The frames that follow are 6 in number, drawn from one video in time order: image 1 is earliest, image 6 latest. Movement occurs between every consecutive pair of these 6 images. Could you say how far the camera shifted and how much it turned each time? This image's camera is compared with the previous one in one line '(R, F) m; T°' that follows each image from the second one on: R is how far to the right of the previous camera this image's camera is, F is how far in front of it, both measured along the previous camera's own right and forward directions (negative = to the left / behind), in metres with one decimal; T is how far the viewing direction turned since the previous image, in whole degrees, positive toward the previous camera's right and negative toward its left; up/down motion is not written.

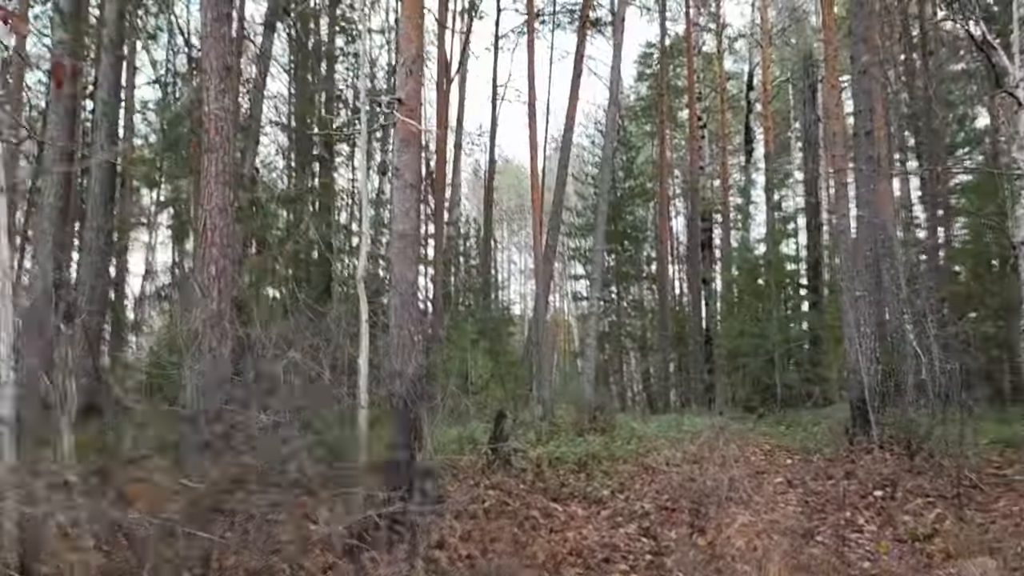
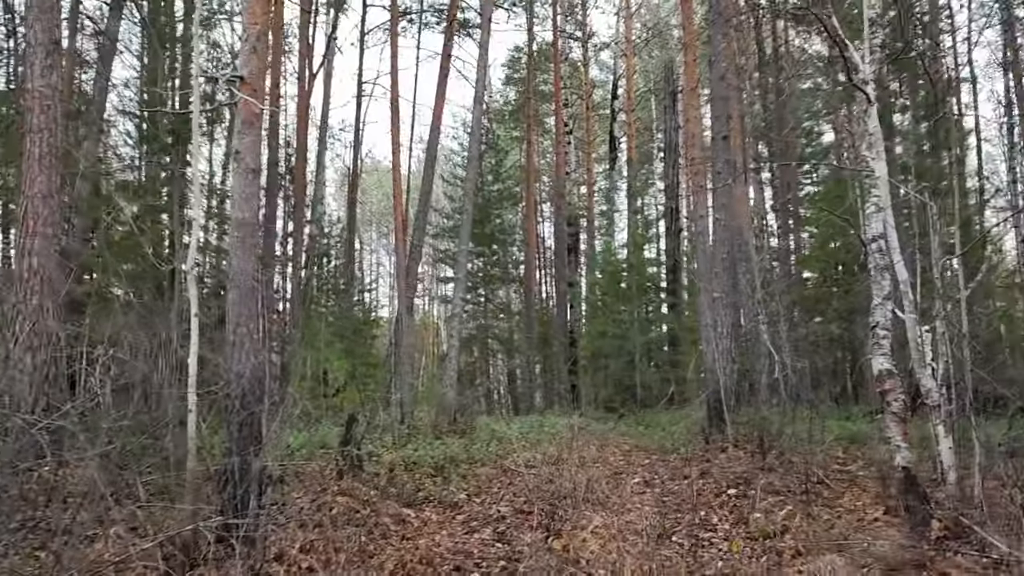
(+0.2, +0.4) m; +8°
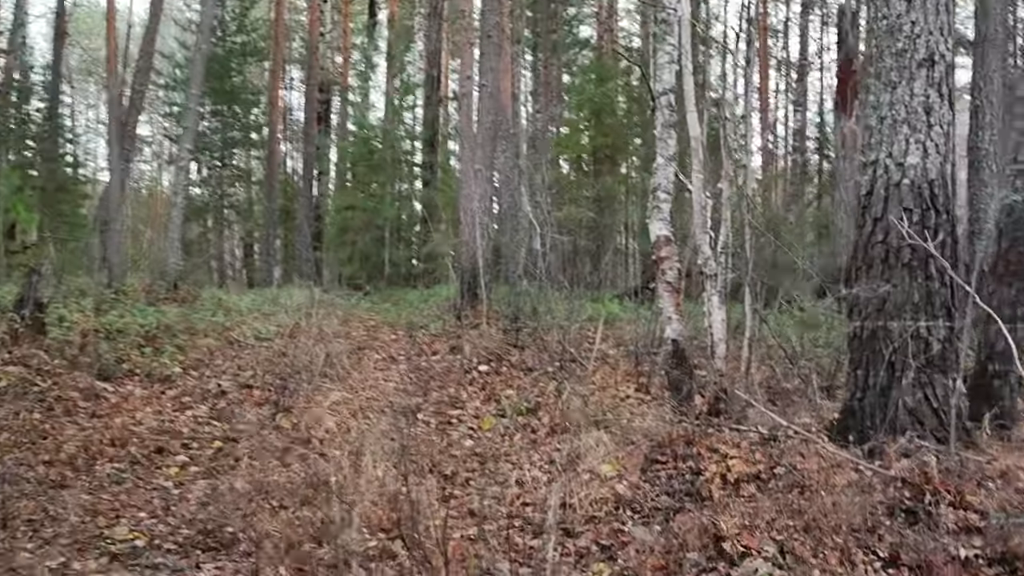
(+0.1, +1.2) m; +17°
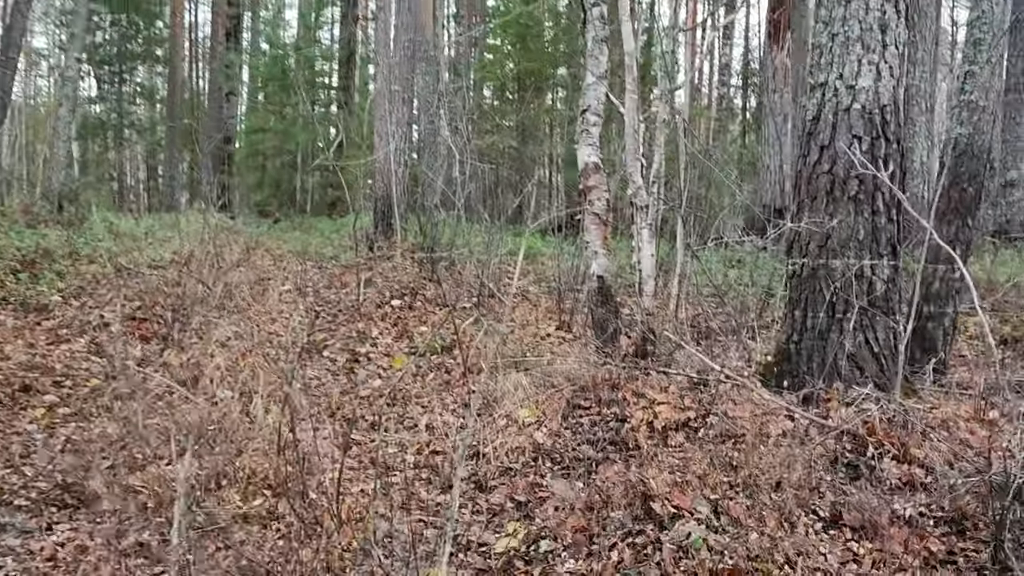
(+0.1, +0.5) m; +5°
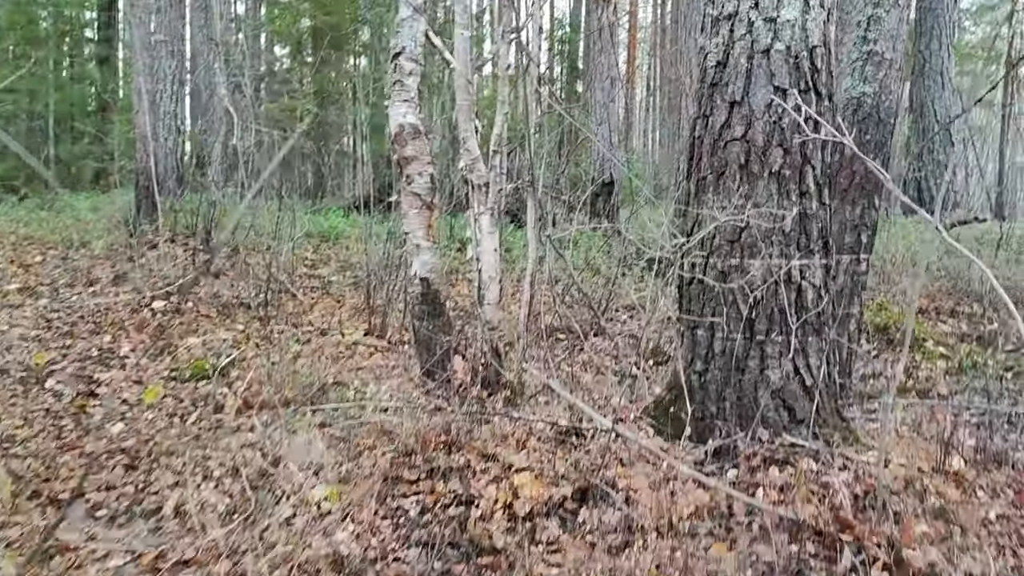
(+0.1, +1.6) m; +12°
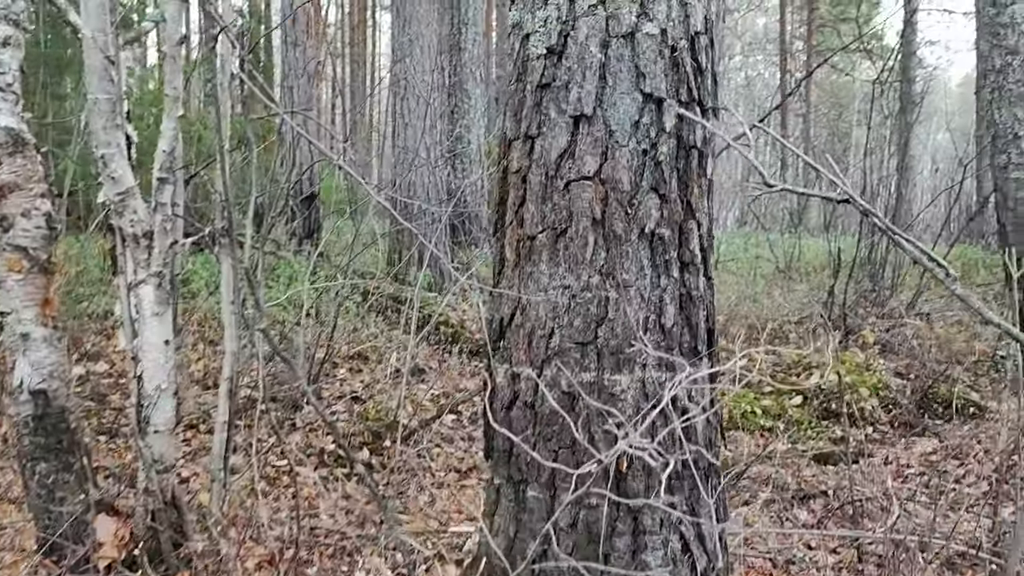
(0.0, +1.5) m; +20°
